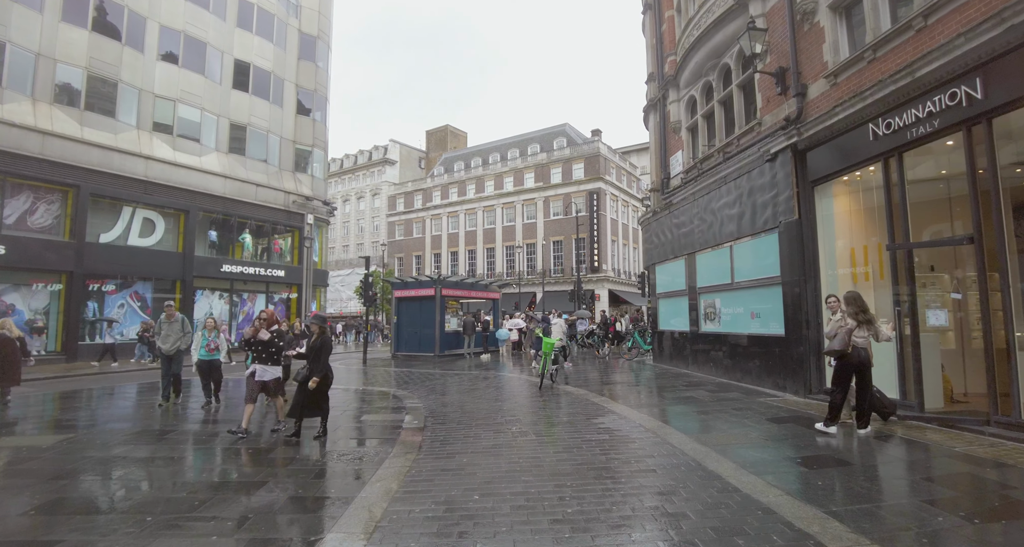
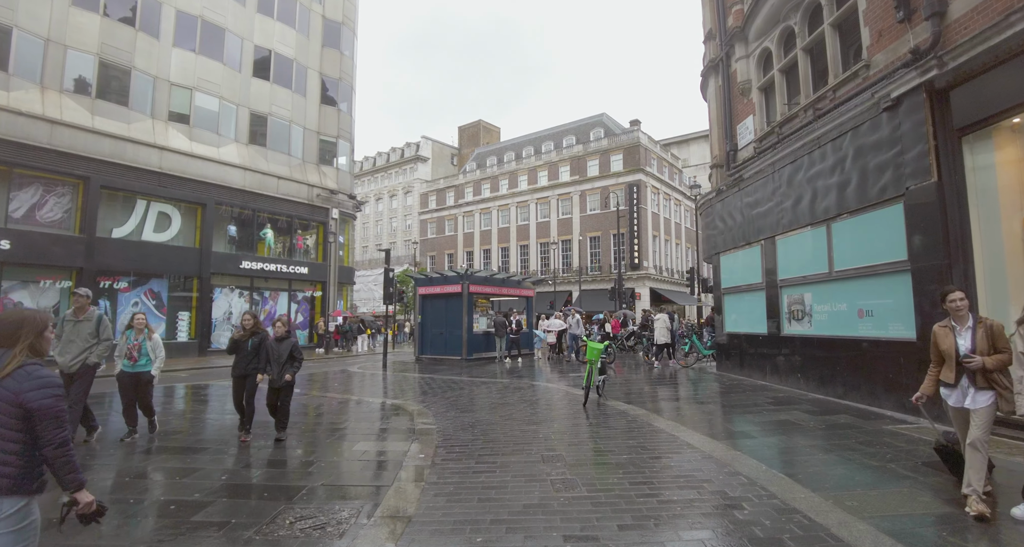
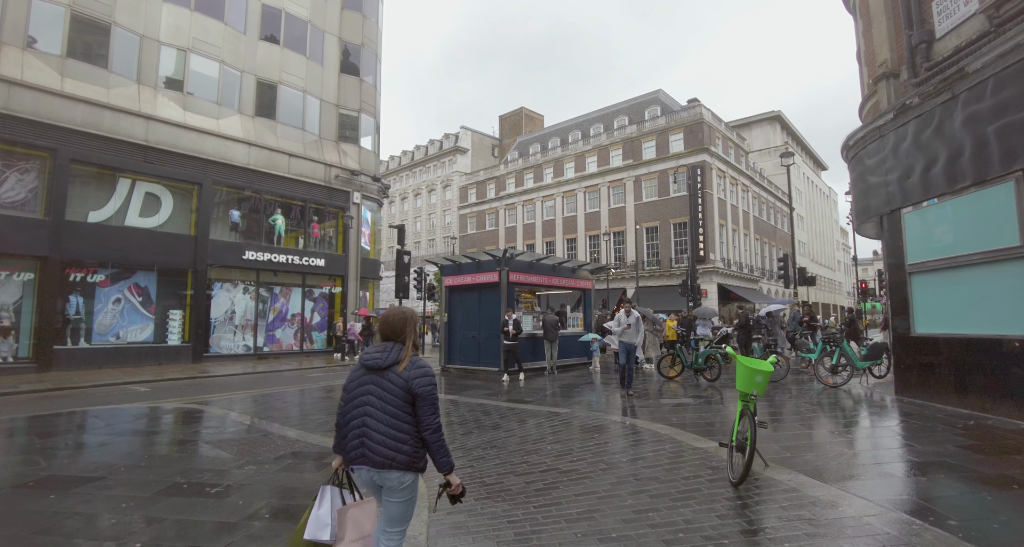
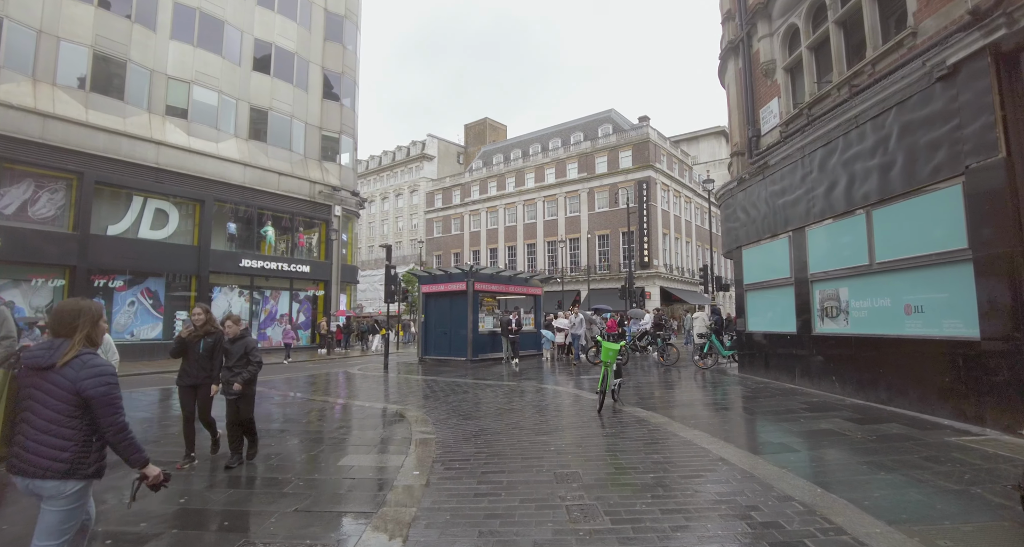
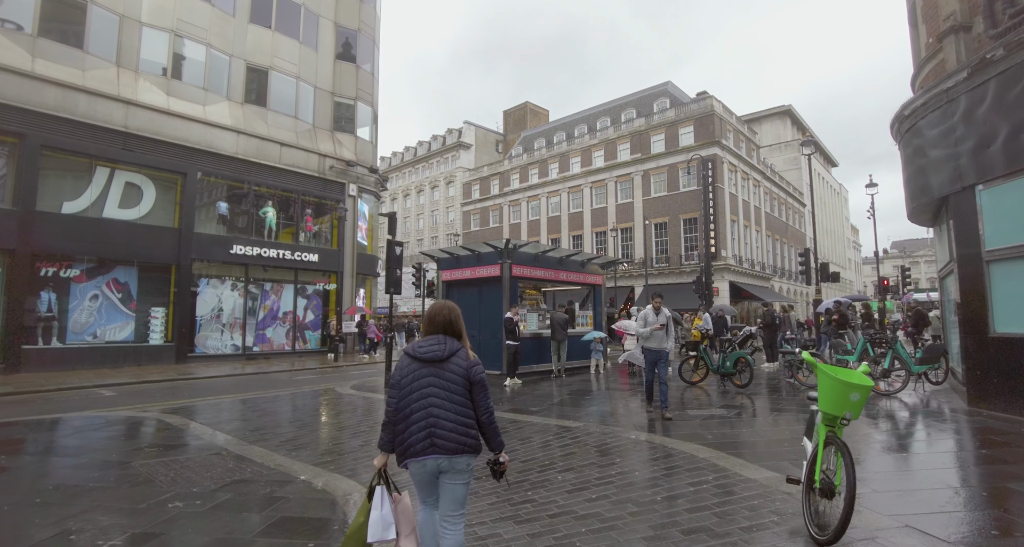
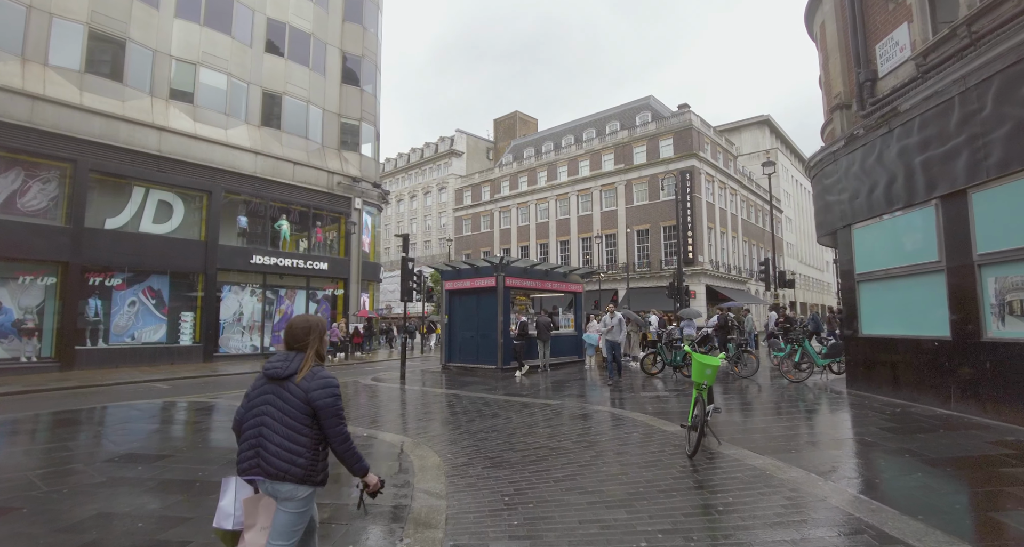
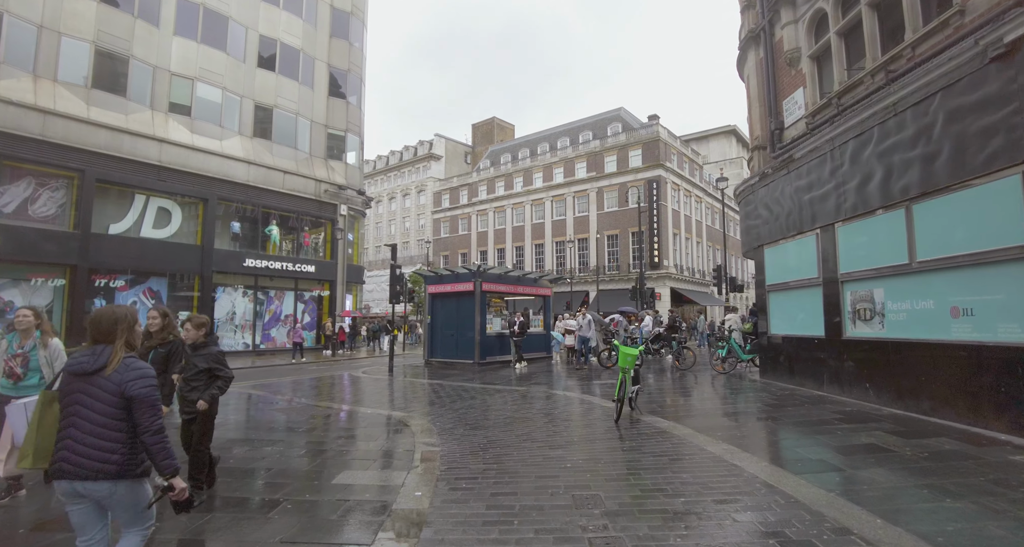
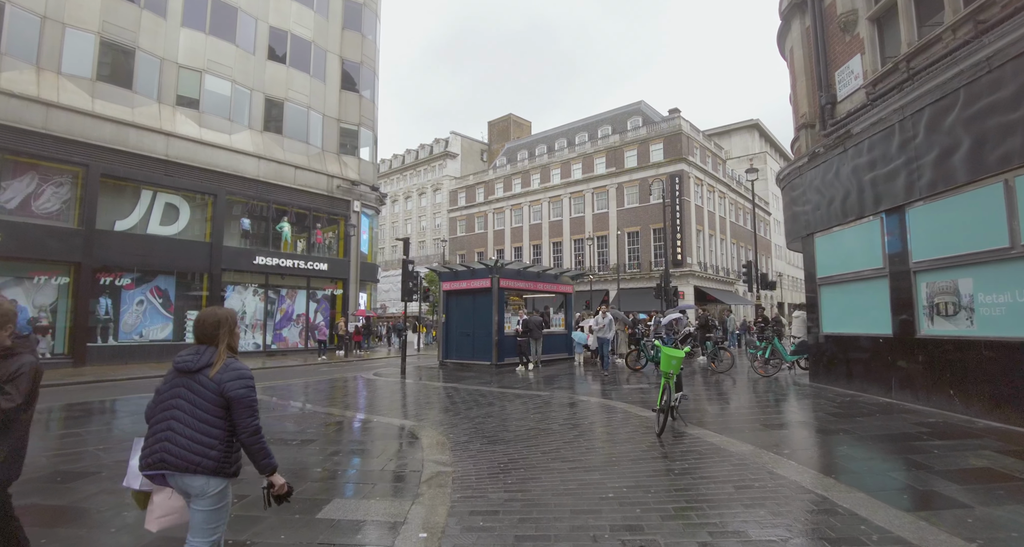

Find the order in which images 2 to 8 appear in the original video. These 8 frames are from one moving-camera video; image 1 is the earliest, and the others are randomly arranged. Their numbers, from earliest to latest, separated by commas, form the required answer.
2, 4, 7, 8, 6, 3, 5
